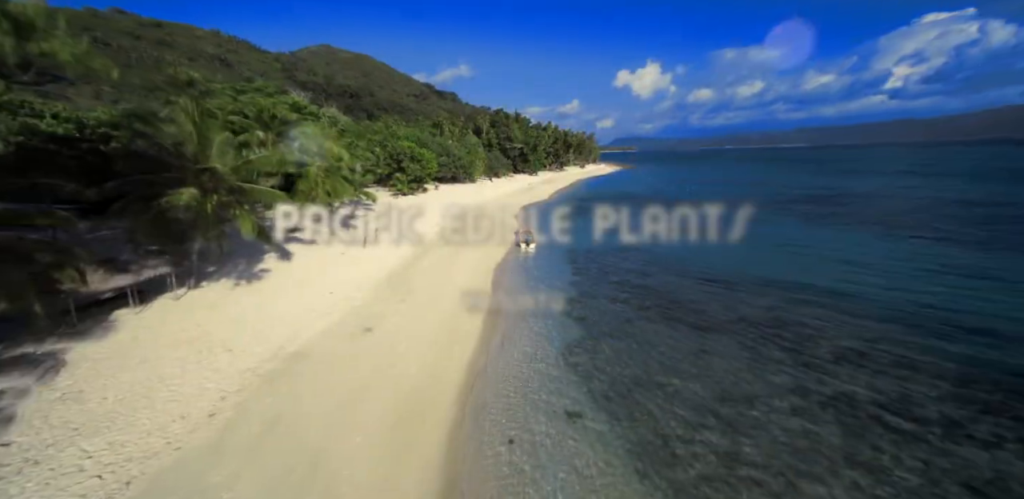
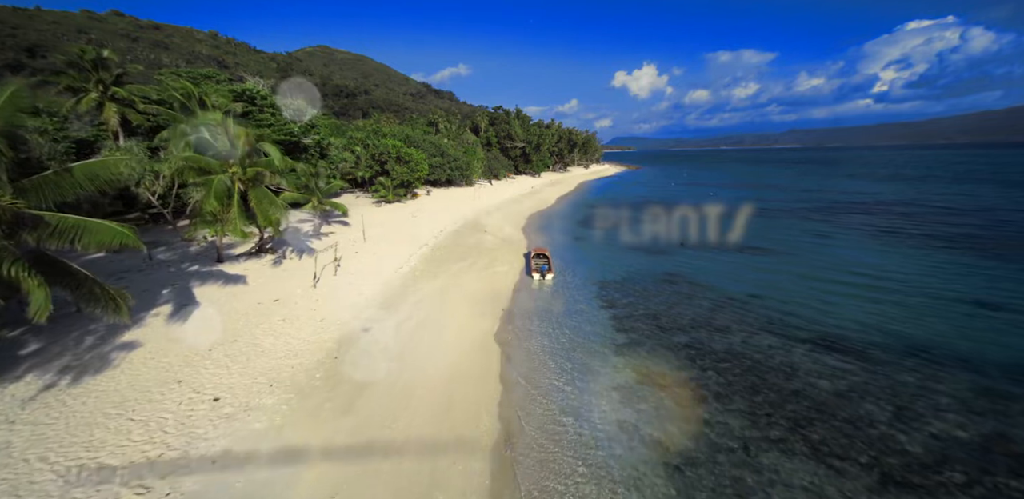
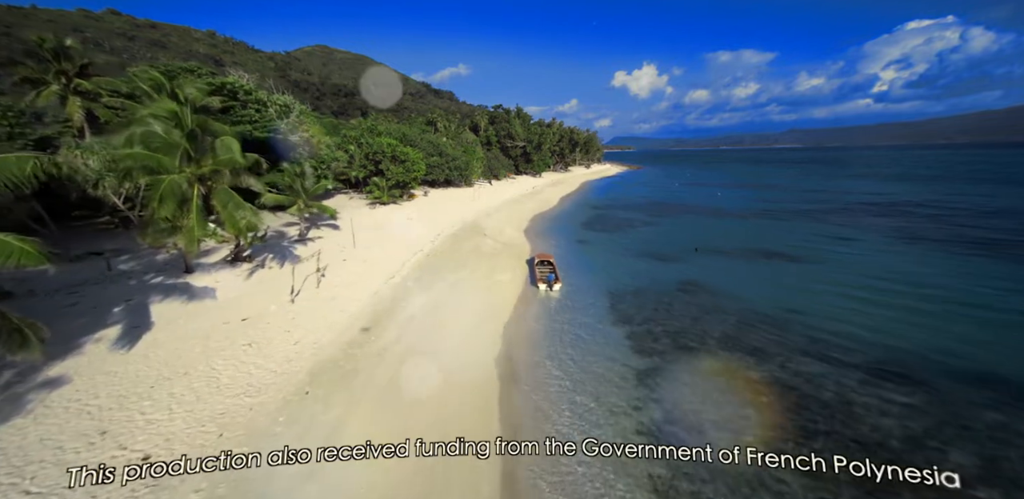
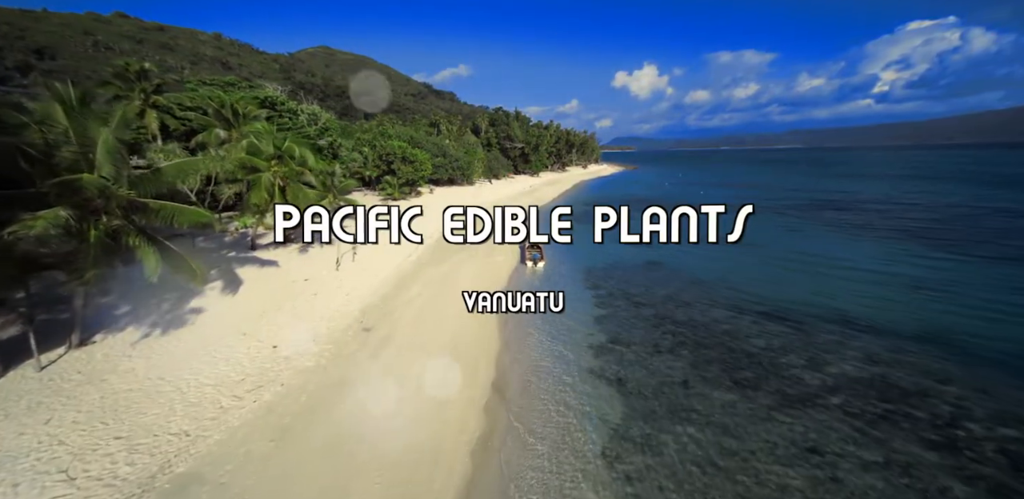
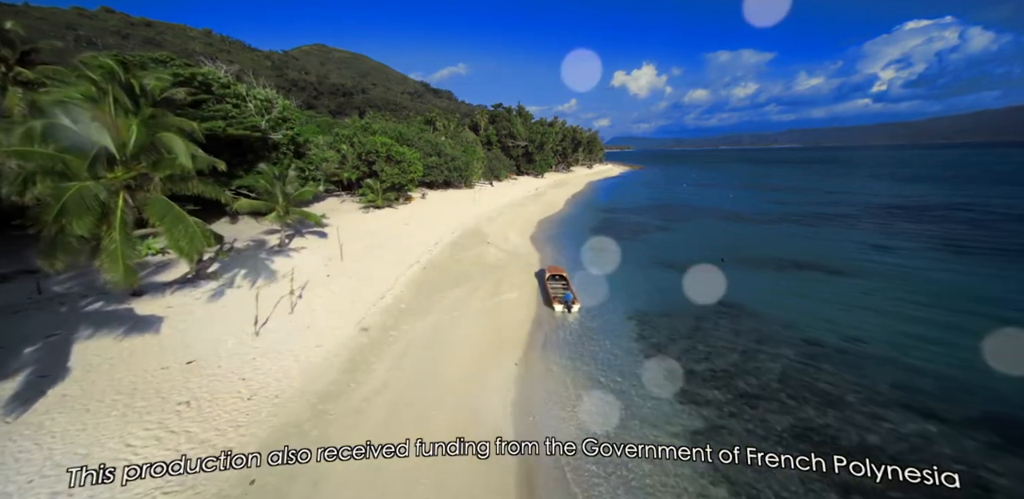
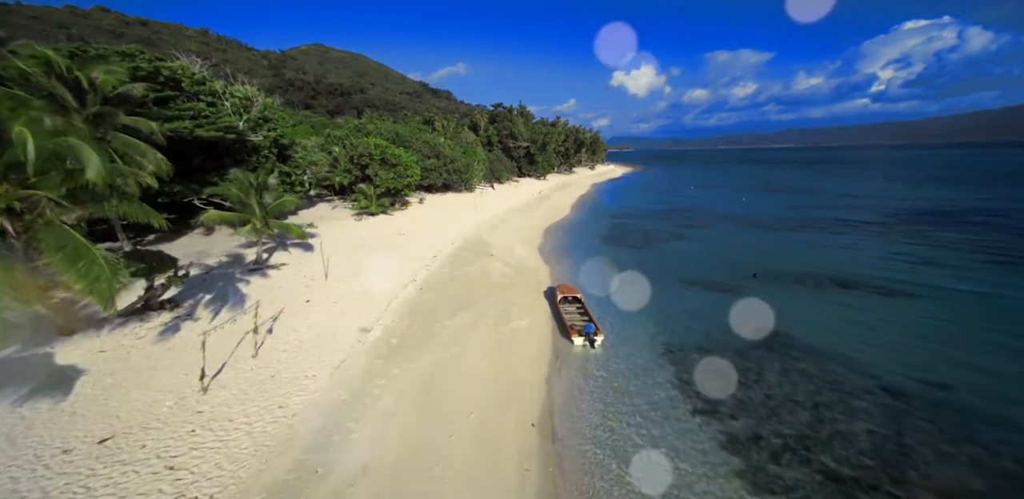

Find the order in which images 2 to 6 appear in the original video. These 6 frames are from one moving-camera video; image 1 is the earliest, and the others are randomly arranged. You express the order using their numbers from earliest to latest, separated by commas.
4, 2, 3, 5, 6
